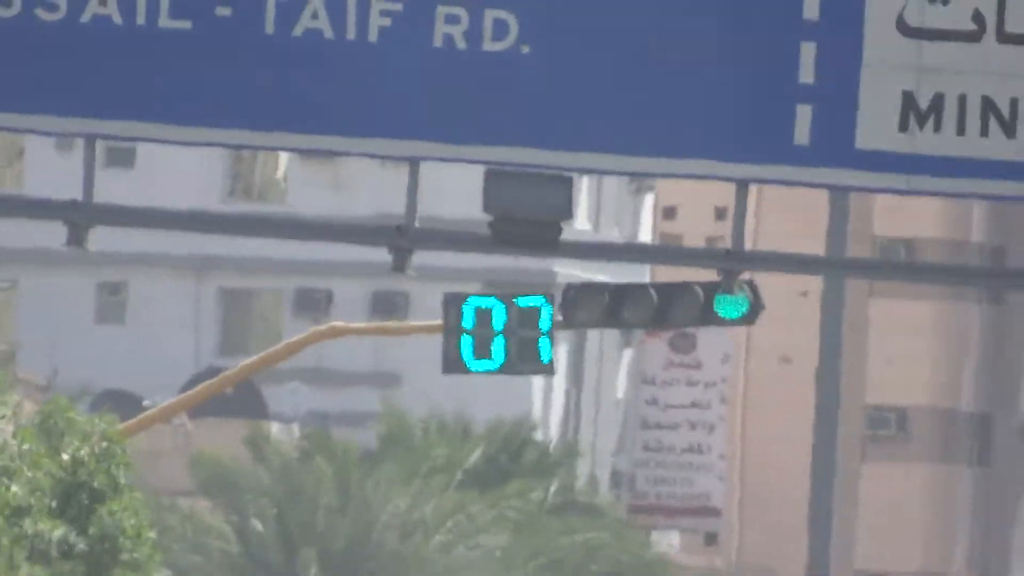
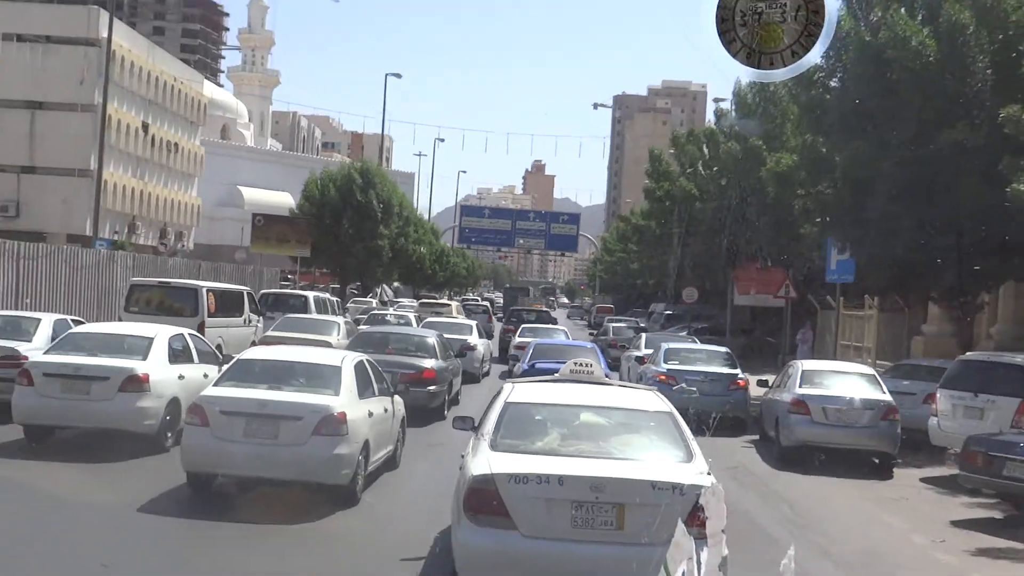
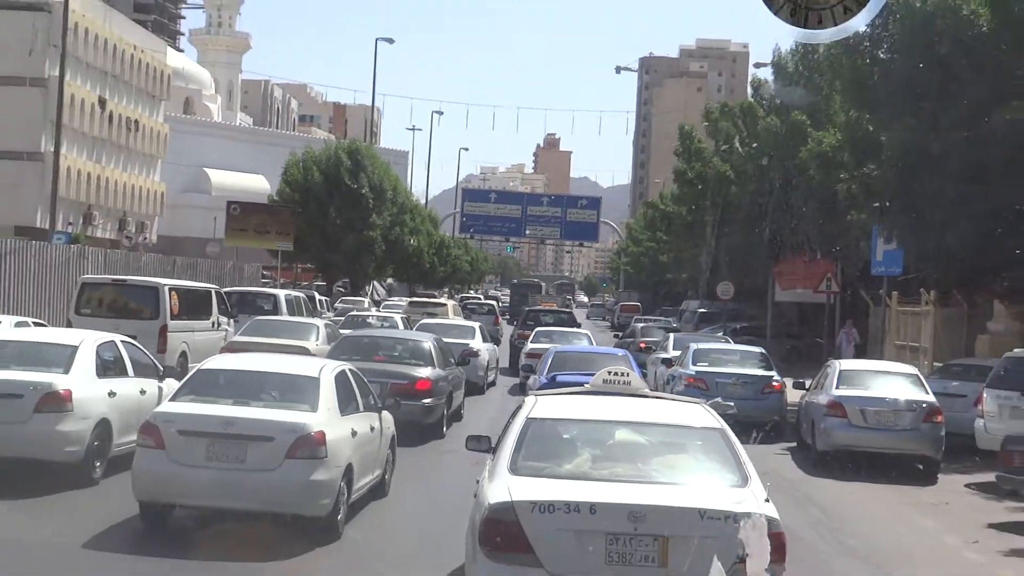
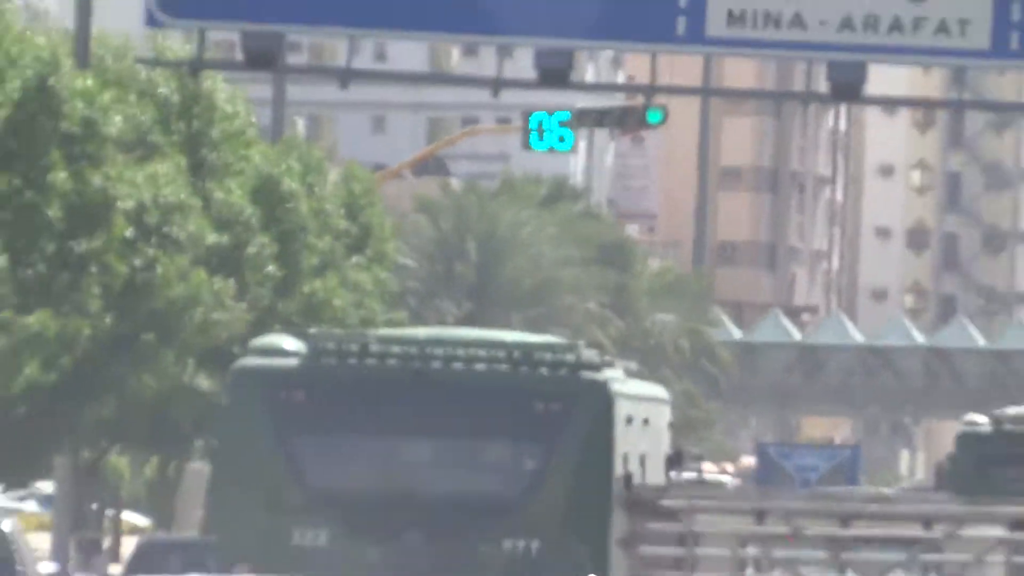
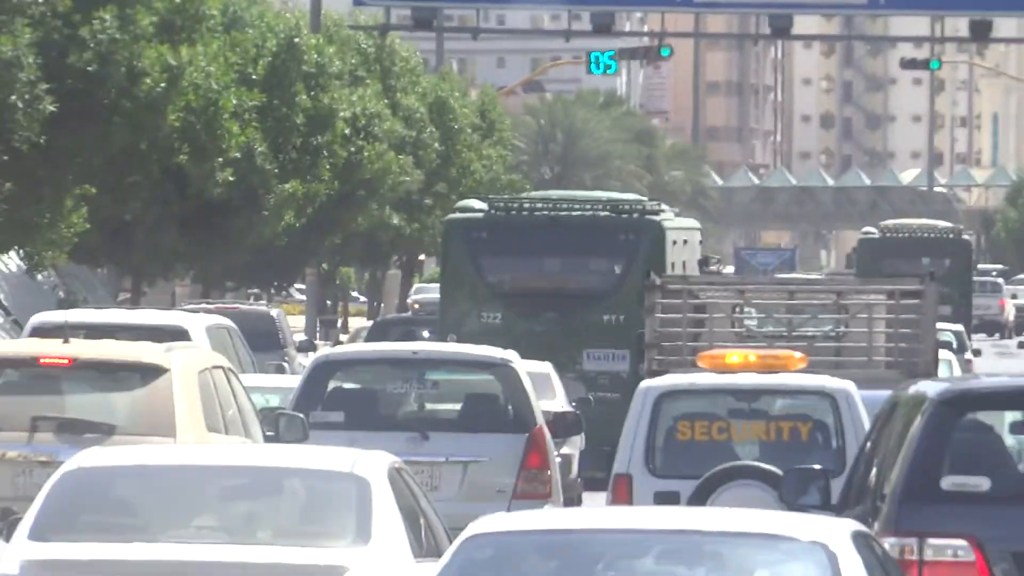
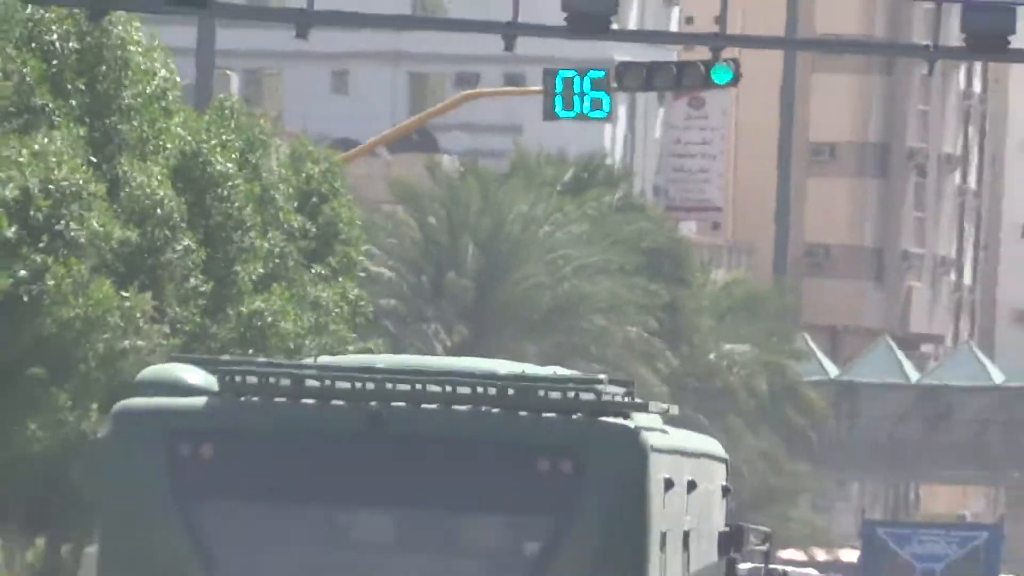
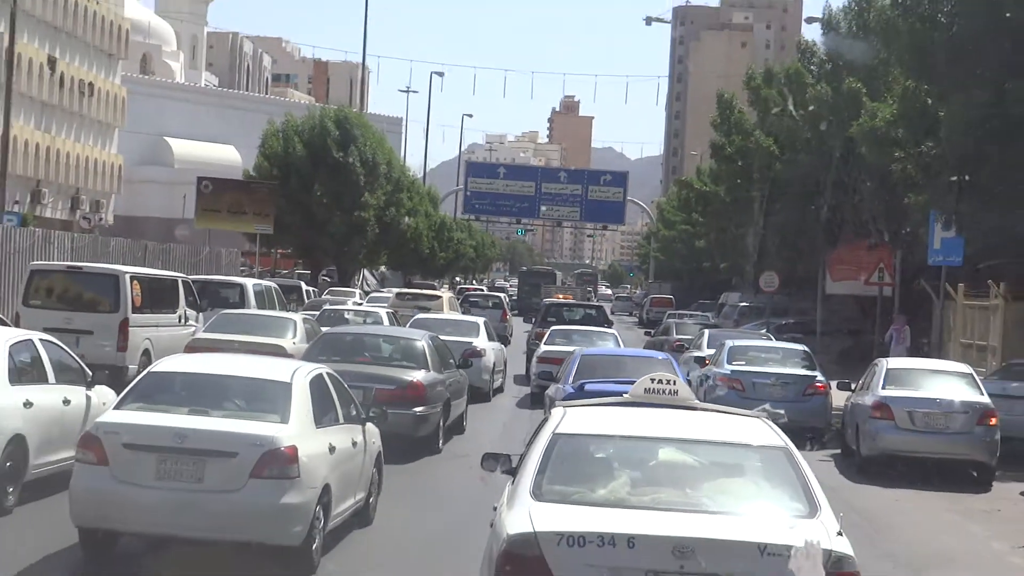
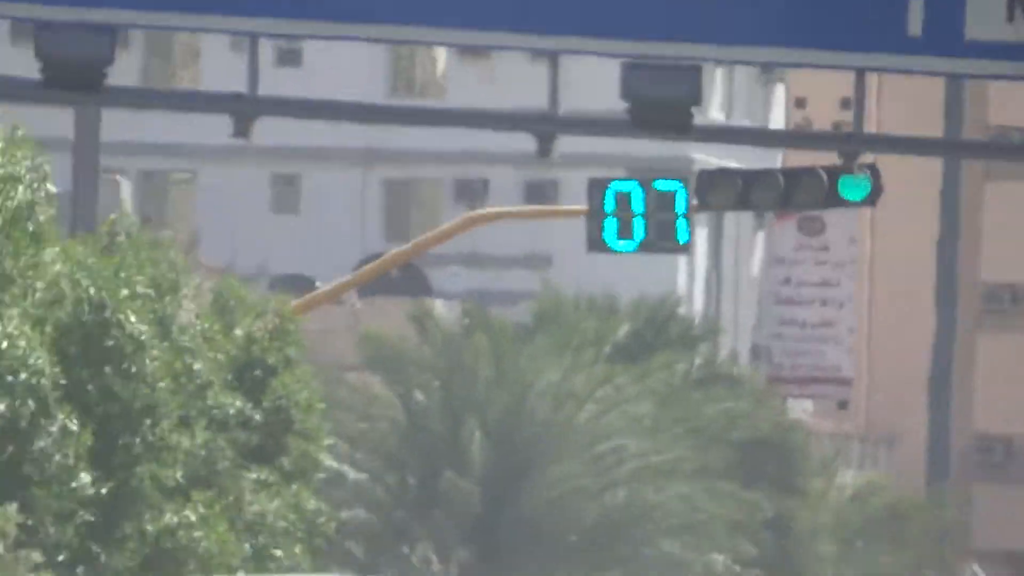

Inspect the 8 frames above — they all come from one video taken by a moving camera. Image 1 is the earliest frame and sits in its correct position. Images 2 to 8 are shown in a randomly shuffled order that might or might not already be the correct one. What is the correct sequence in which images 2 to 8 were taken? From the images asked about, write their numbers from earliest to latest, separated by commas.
8, 6, 4, 5, 7, 3, 2
